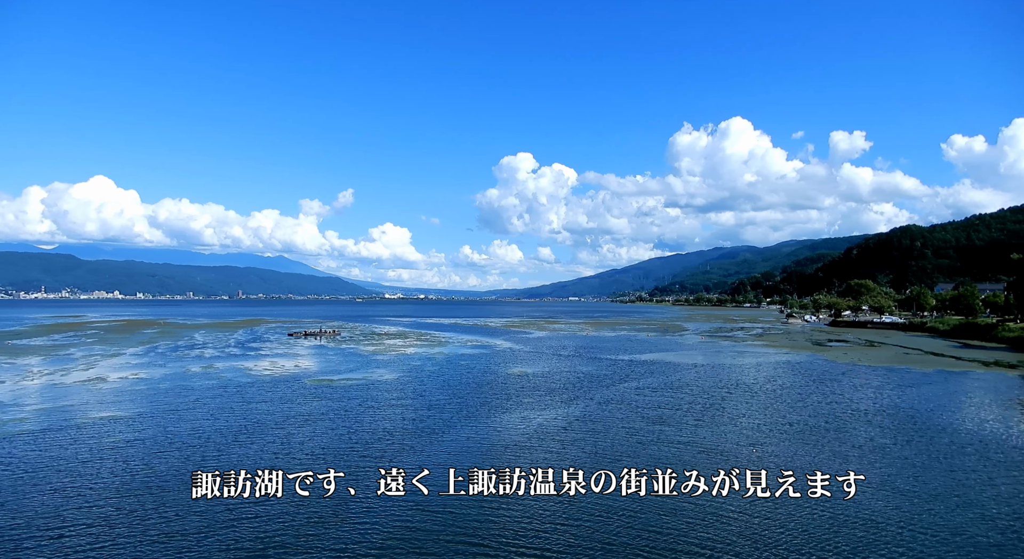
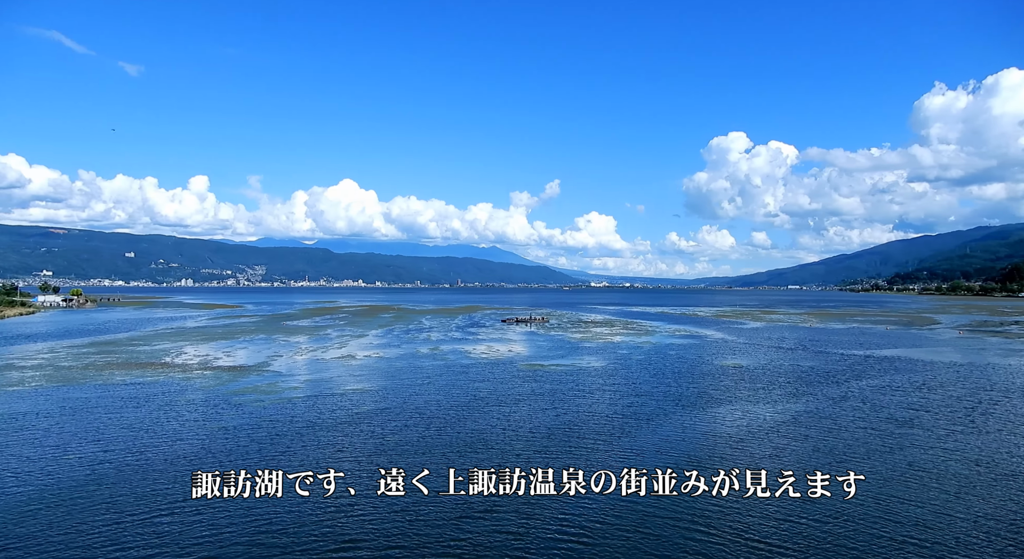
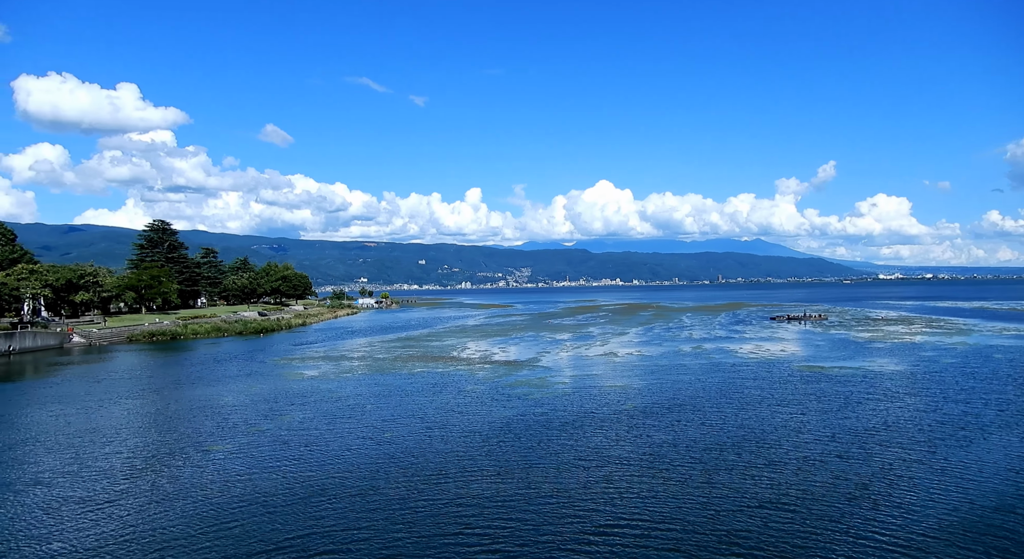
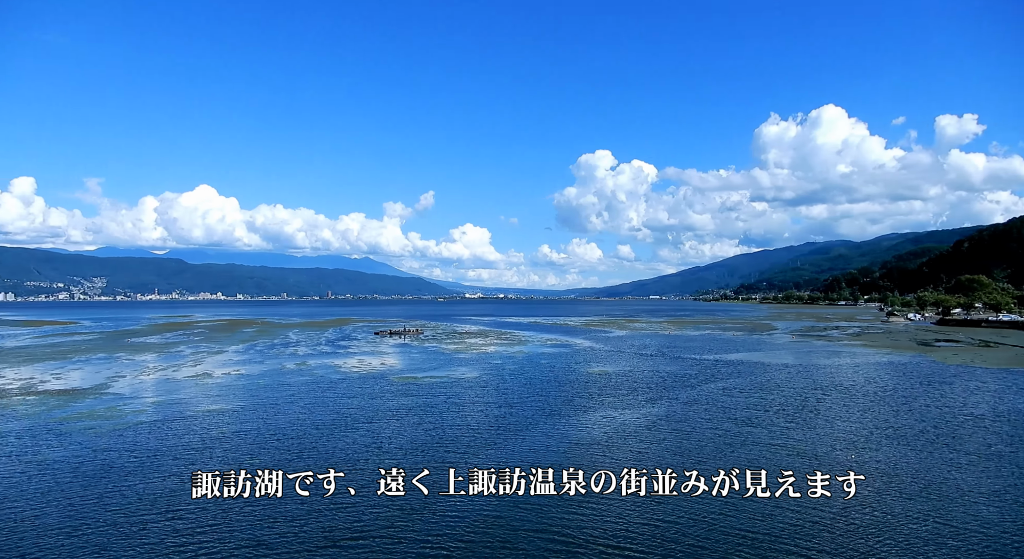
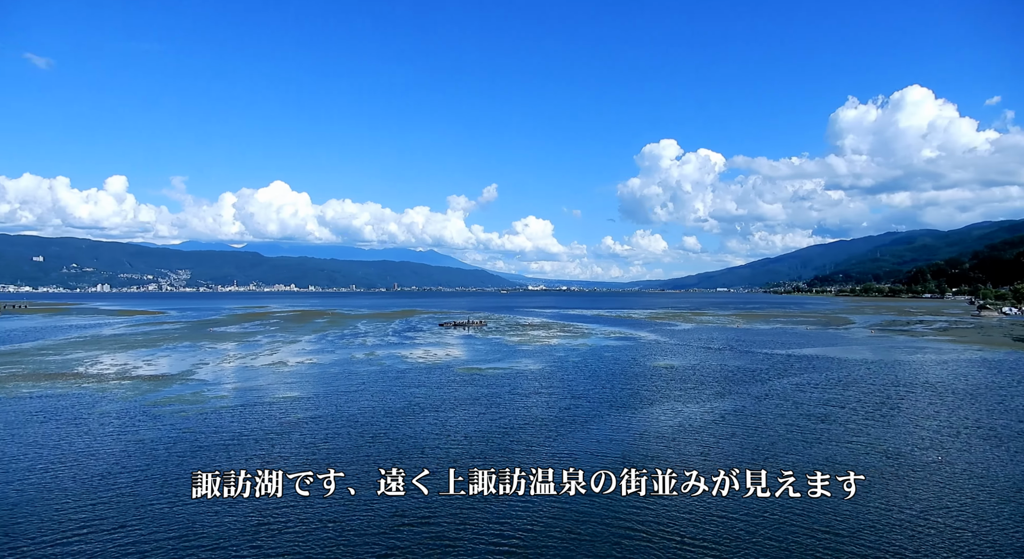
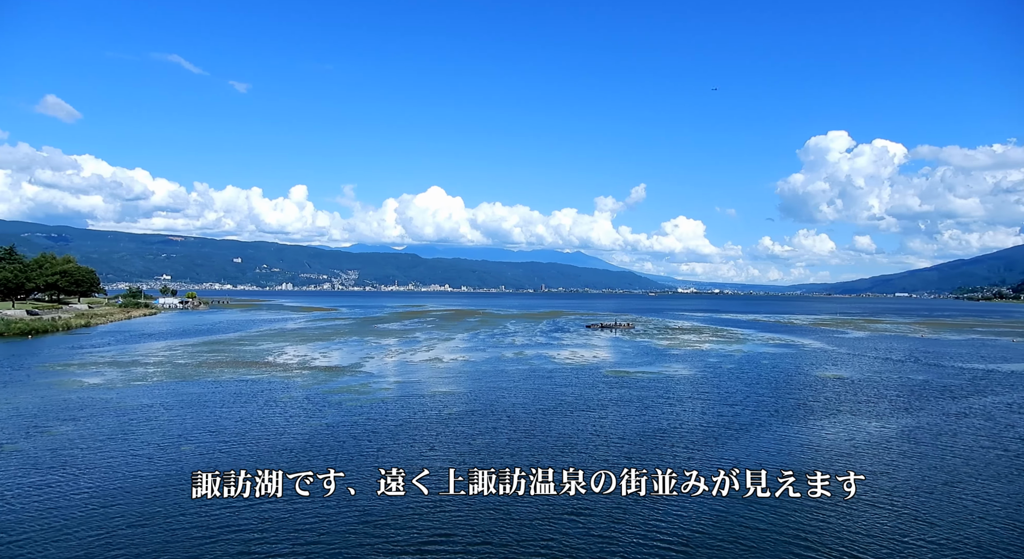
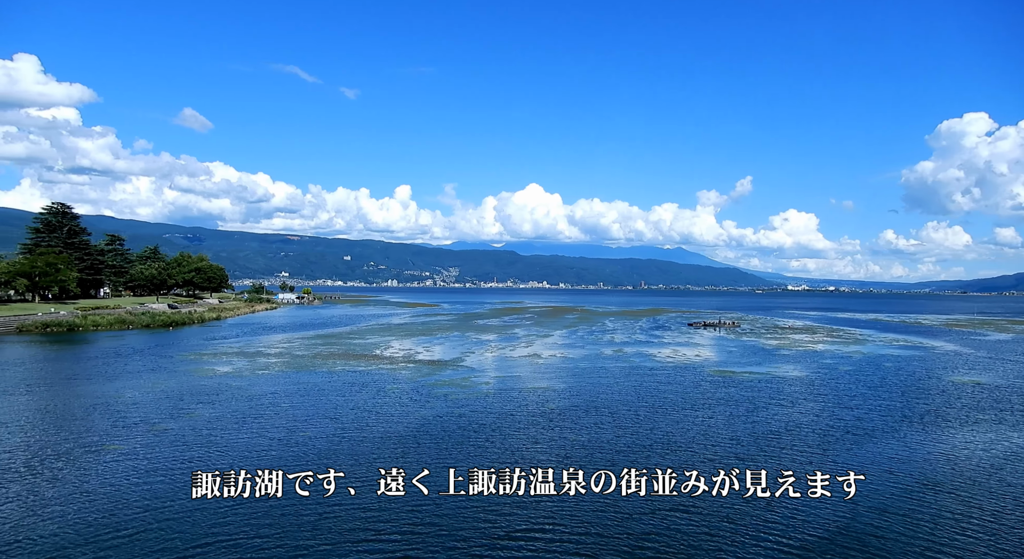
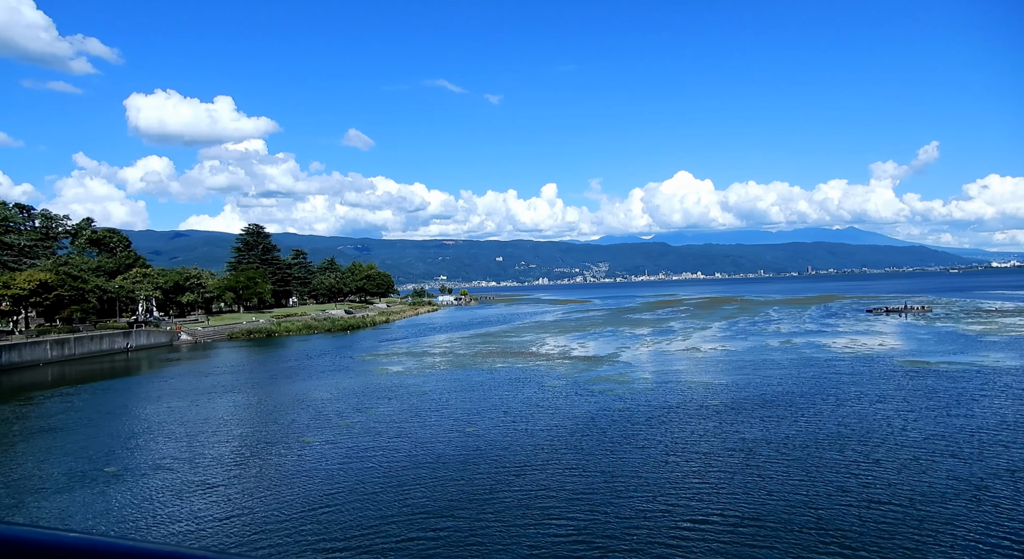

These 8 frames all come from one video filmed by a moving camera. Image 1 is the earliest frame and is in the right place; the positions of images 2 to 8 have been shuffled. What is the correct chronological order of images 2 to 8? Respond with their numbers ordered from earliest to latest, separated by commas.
4, 5, 2, 6, 7, 3, 8
